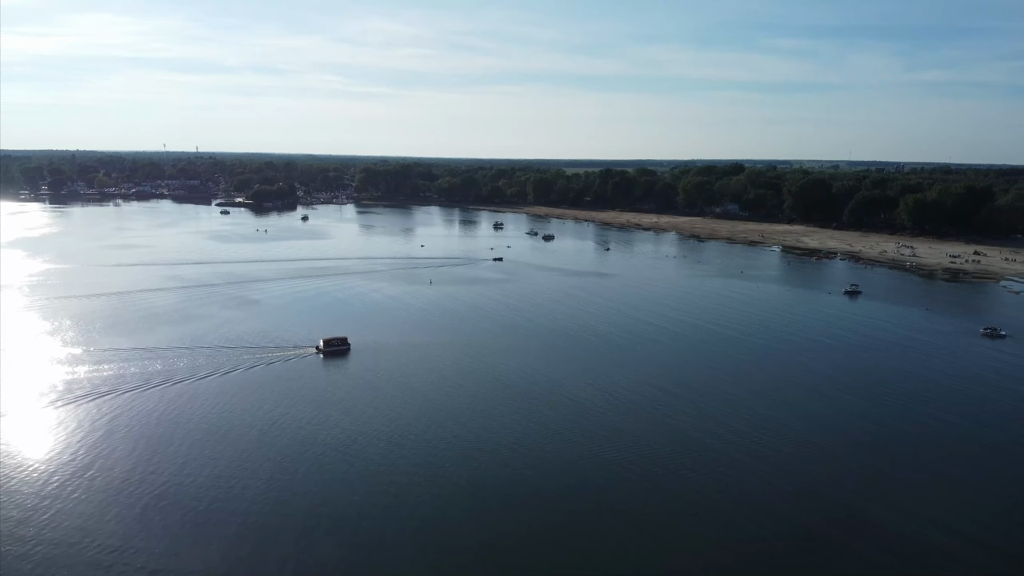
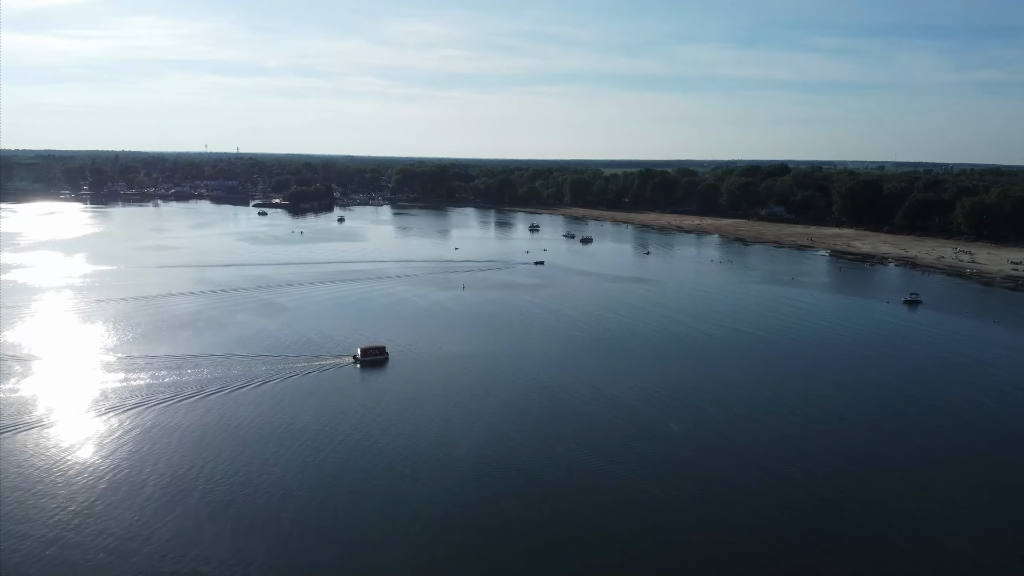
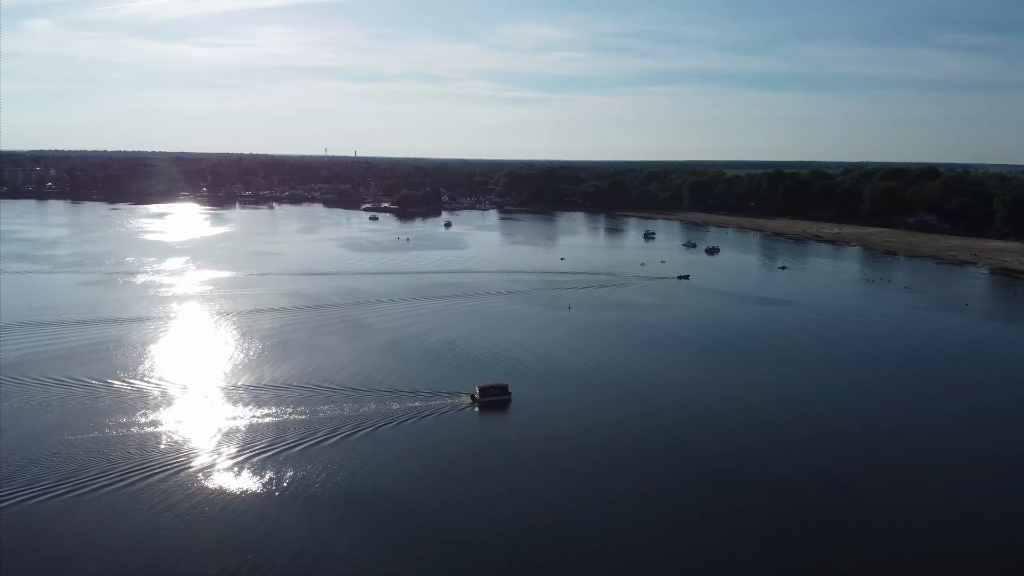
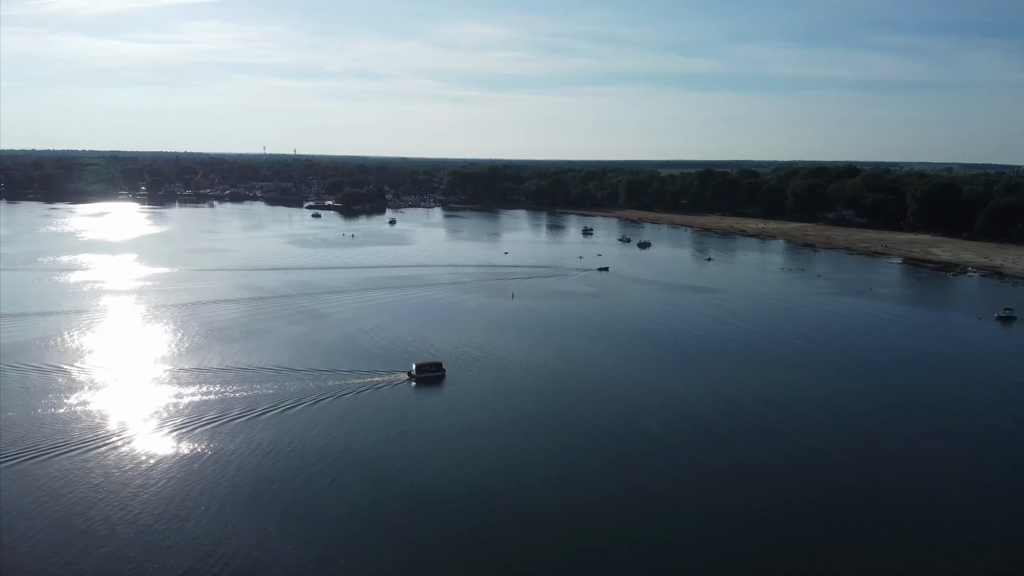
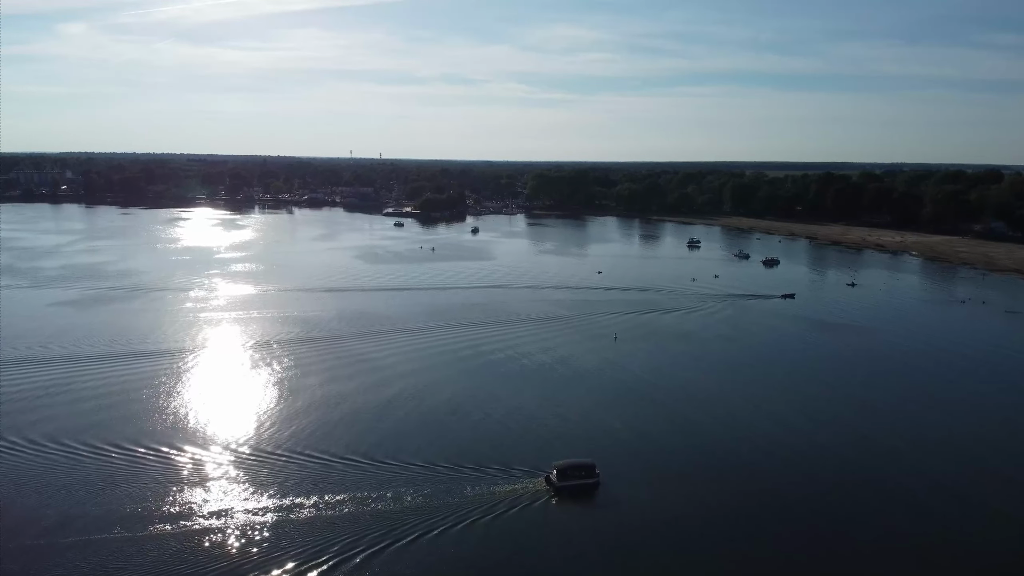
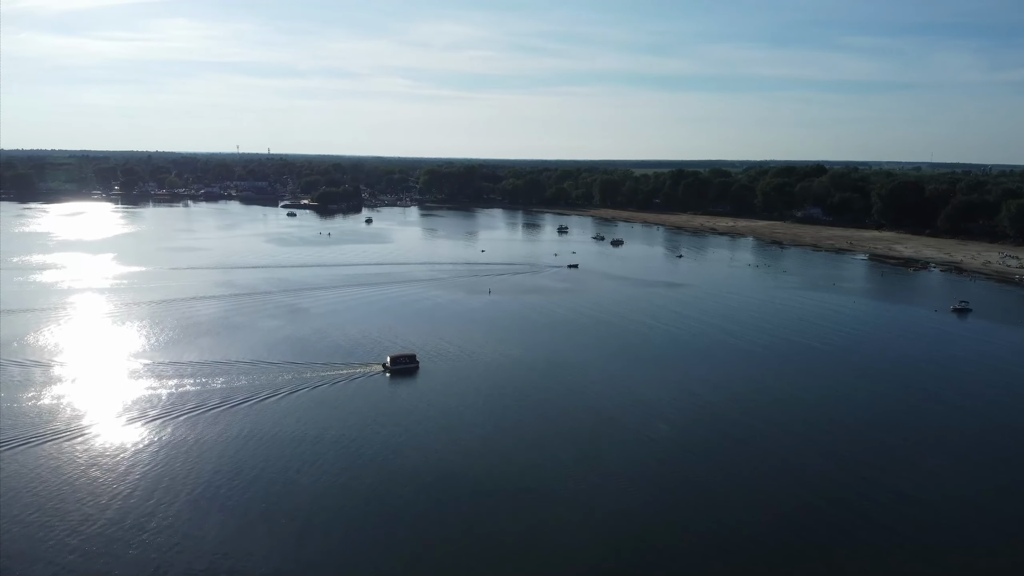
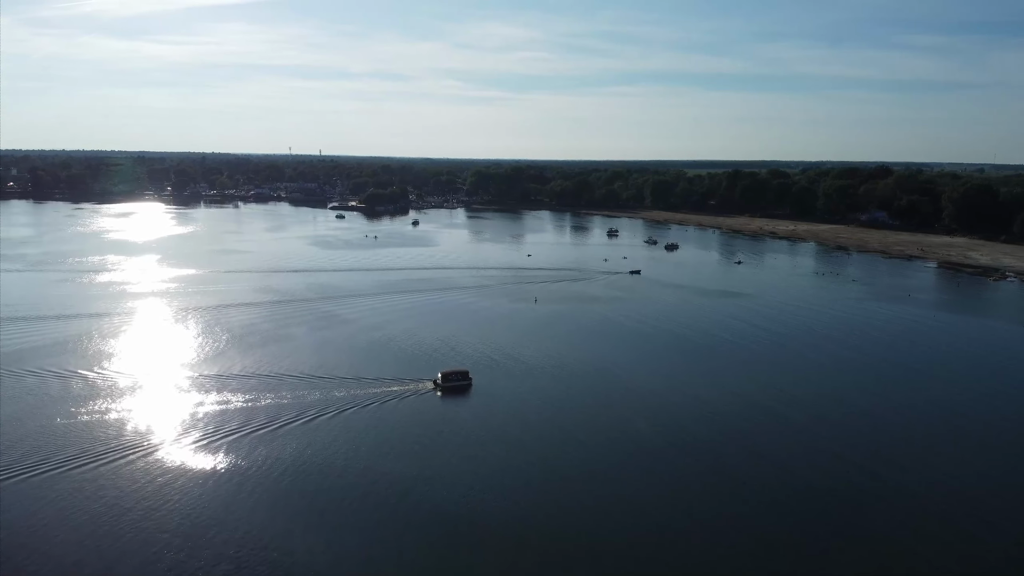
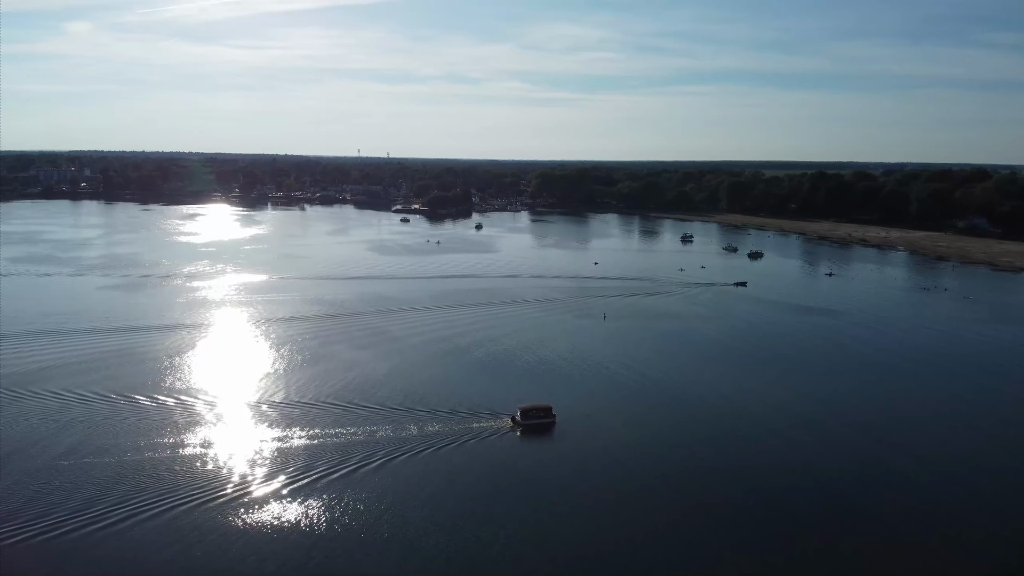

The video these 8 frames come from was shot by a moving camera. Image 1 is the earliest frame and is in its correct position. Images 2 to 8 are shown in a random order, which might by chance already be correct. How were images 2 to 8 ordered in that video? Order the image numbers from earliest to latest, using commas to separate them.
2, 6, 4, 7, 3, 8, 5
